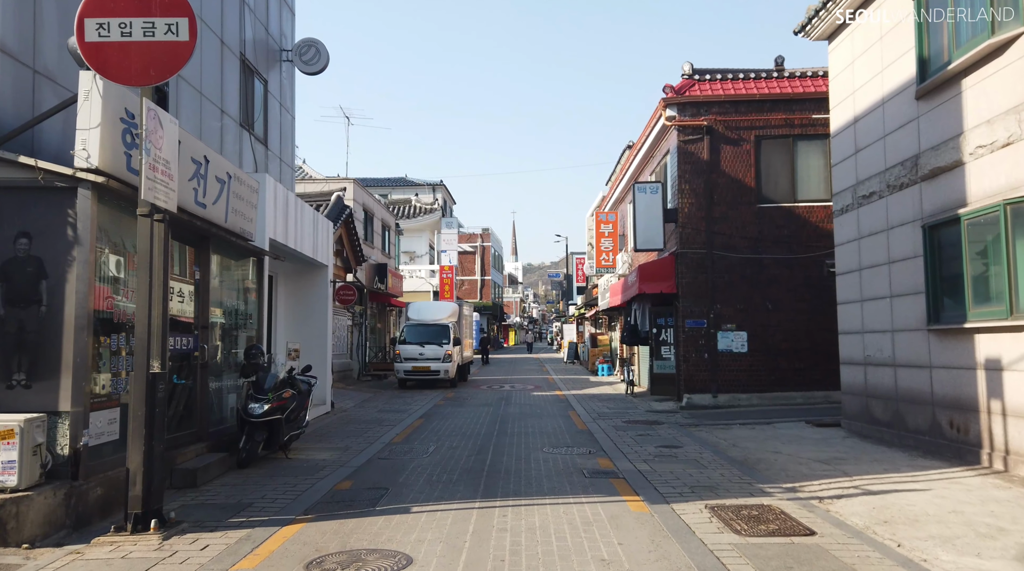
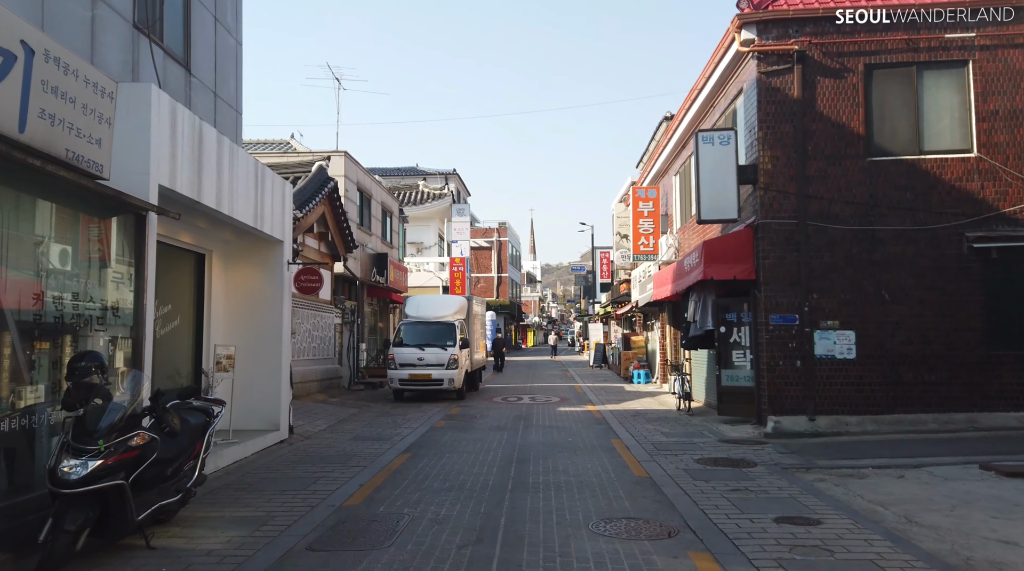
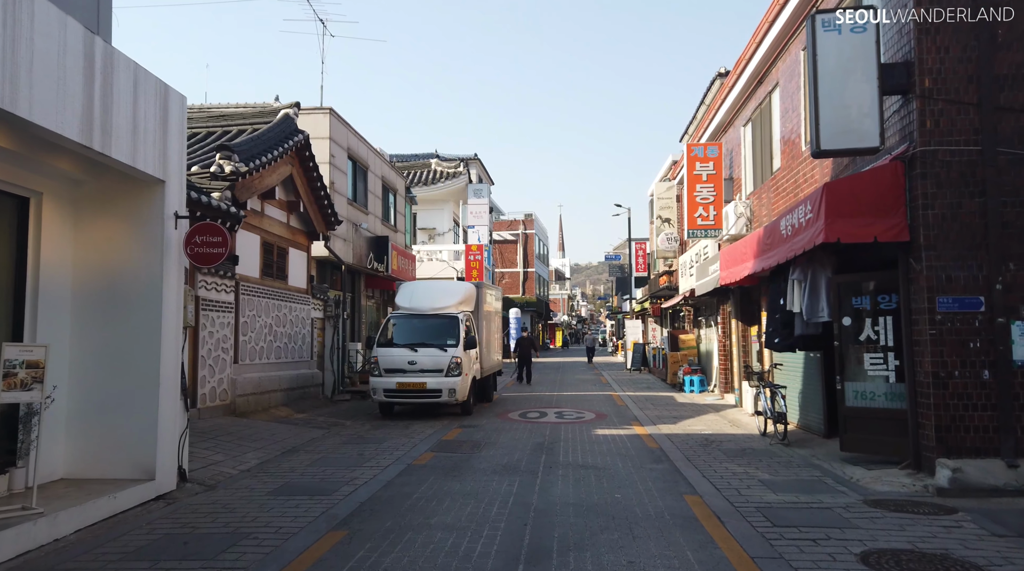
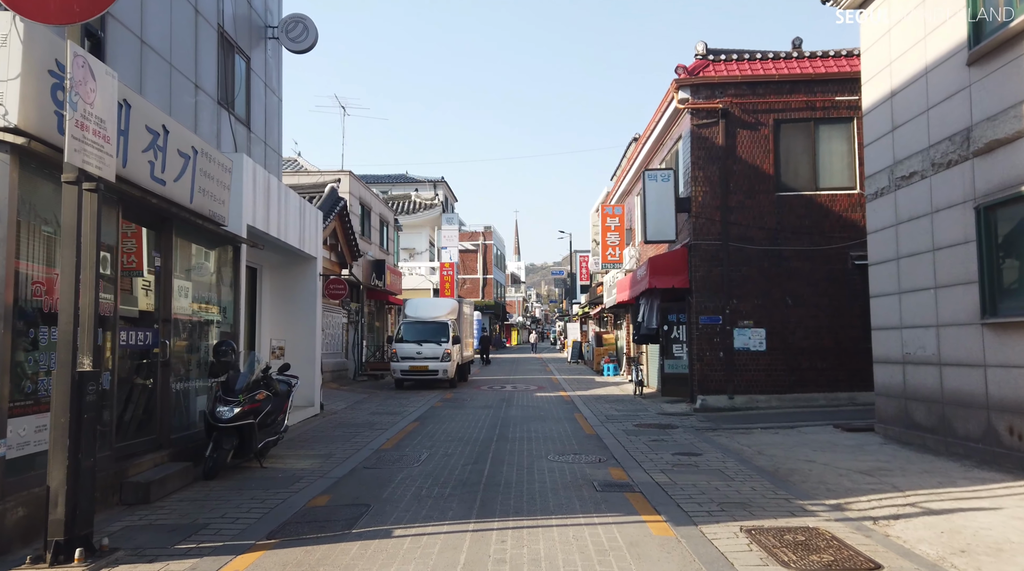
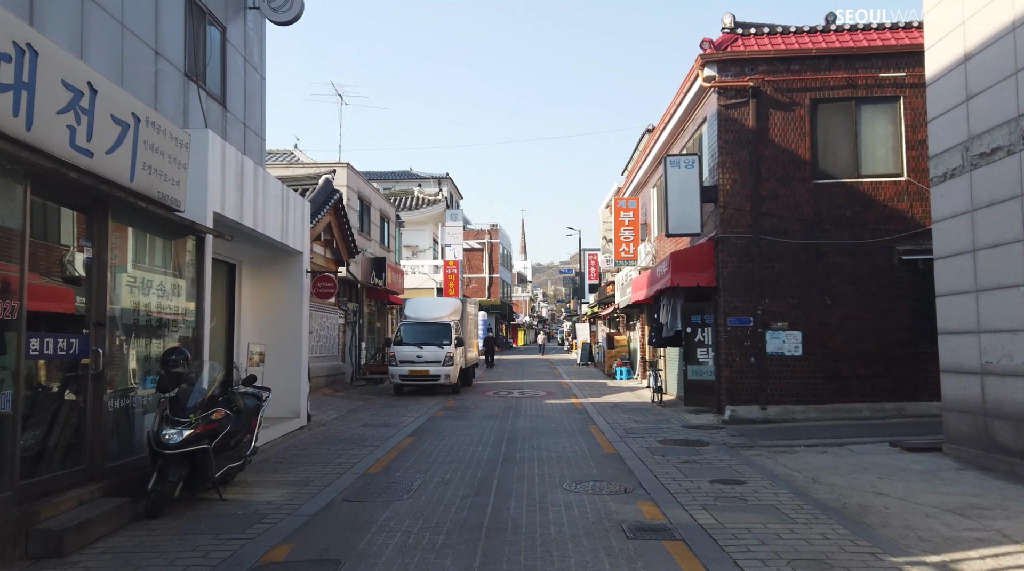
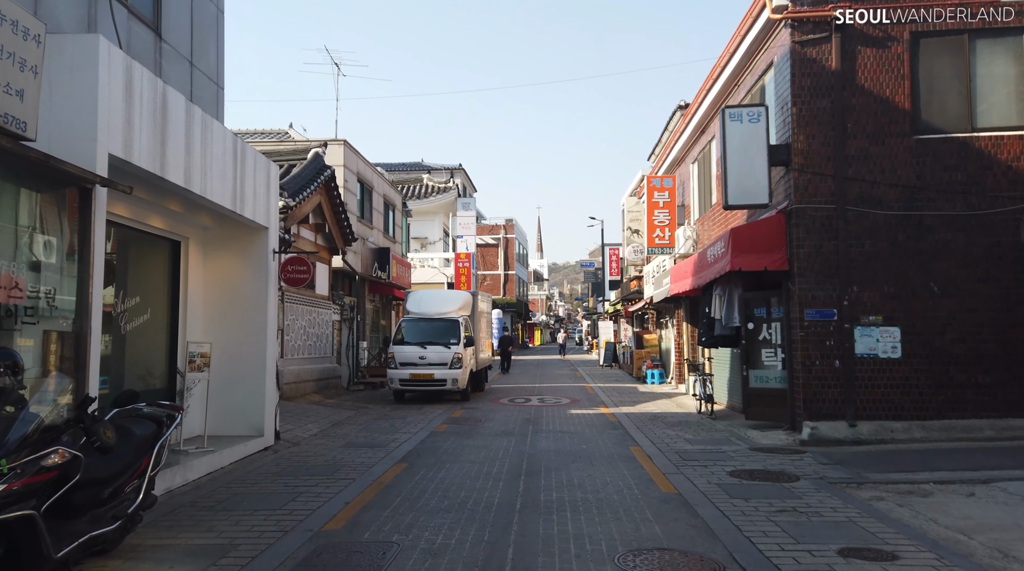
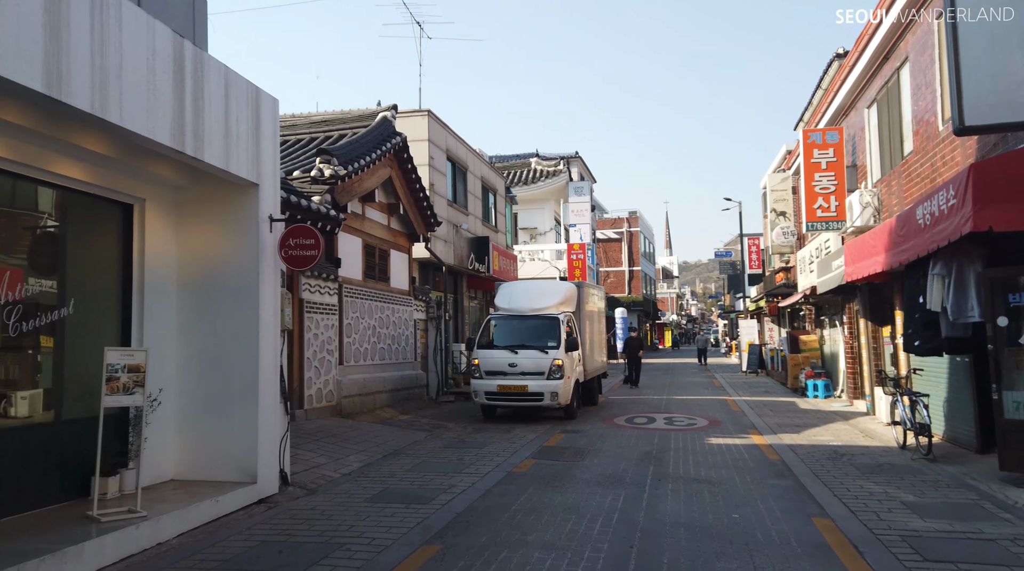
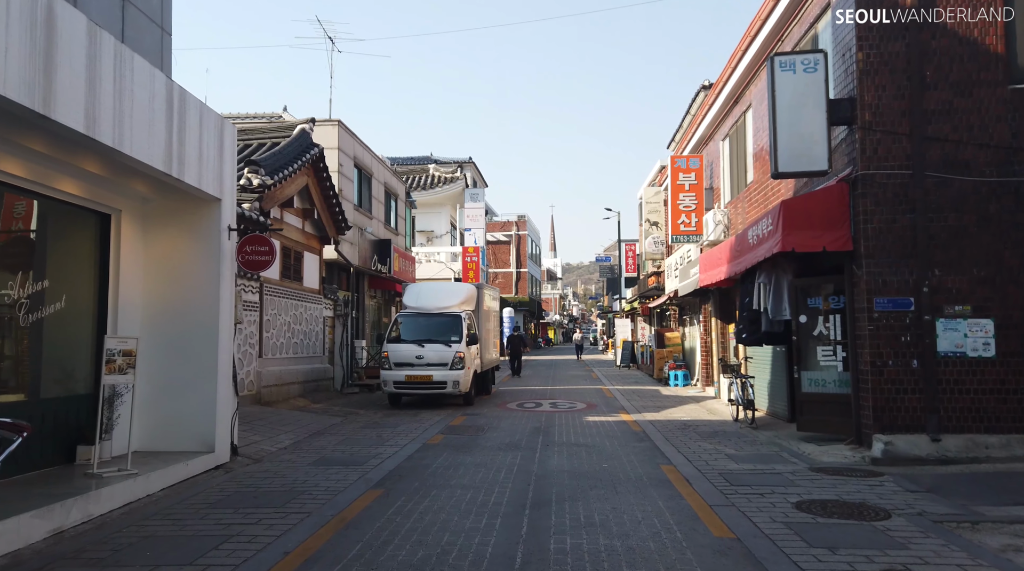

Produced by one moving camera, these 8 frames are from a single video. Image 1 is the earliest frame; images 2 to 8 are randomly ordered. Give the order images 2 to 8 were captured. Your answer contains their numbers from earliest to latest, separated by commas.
4, 5, 2, 6, 8, 3, 7
